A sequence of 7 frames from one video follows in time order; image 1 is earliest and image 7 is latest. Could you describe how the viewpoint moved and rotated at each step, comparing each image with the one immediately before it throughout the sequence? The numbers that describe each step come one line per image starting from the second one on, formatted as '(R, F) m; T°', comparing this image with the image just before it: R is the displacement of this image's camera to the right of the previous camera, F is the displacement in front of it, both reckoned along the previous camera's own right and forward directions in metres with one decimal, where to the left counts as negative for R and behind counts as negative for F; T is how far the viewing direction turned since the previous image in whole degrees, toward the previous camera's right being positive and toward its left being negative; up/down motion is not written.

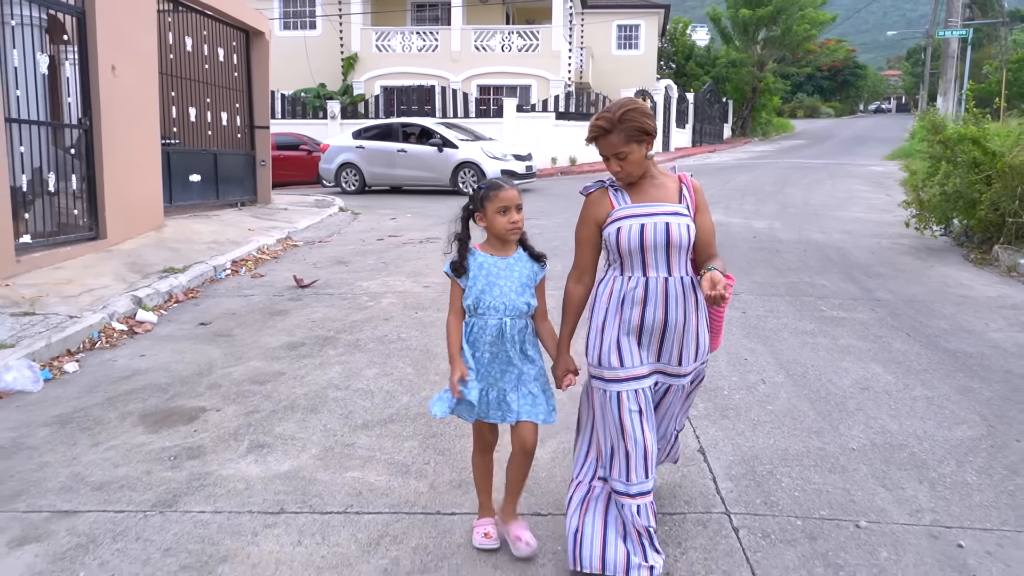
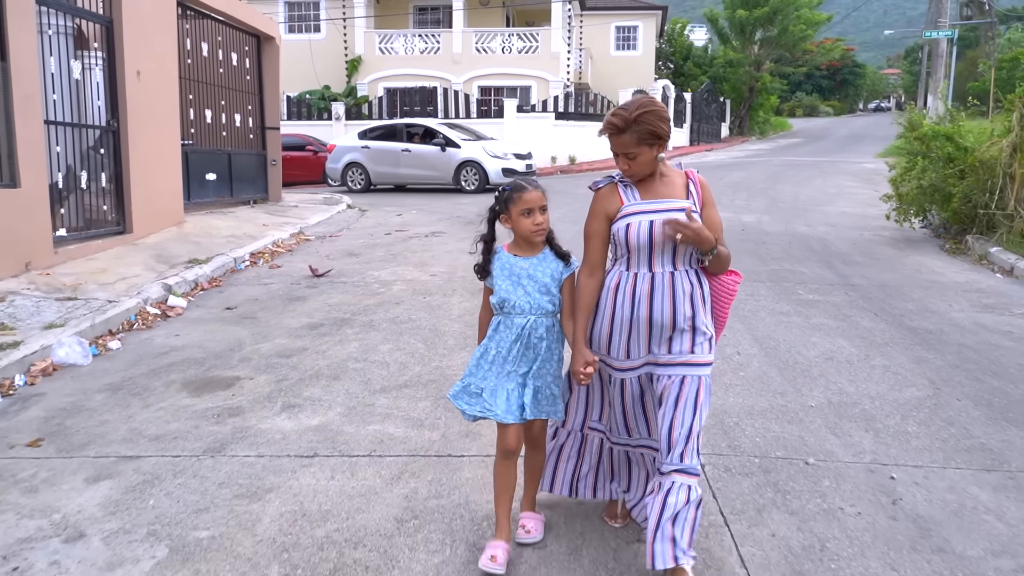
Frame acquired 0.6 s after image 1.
(0.0, -0.6) m; 0°
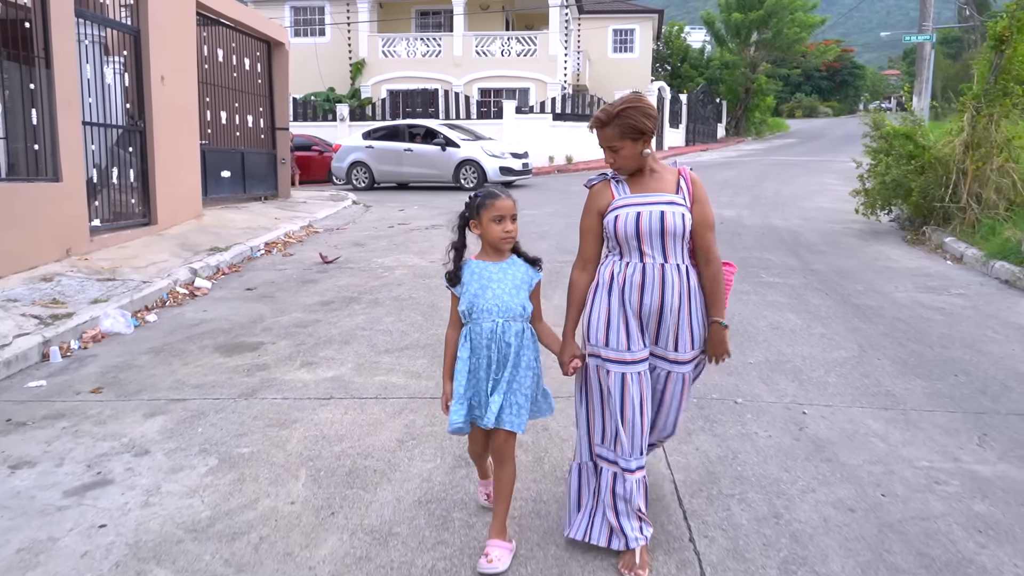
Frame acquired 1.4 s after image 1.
(+0.1, -0.8) m; 0°
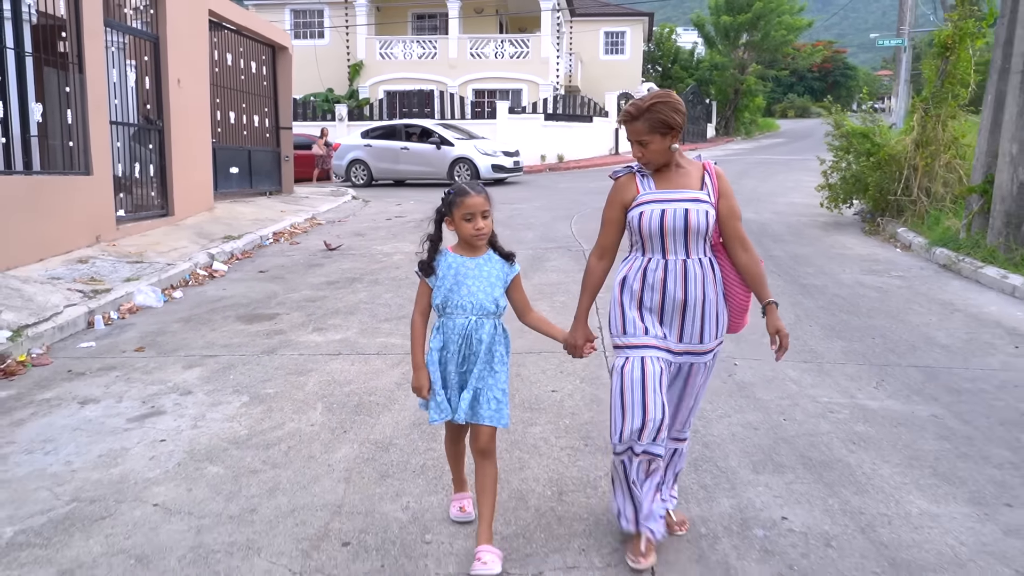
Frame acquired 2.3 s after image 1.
(+0.1, -0.9) m; 0°
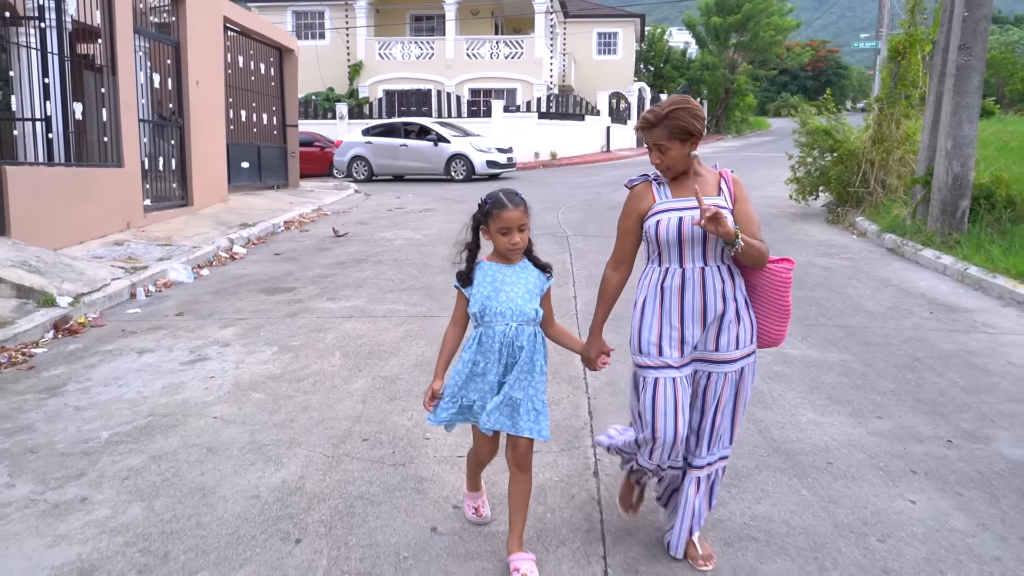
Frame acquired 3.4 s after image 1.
(+0.1, -1.0) m; 0°
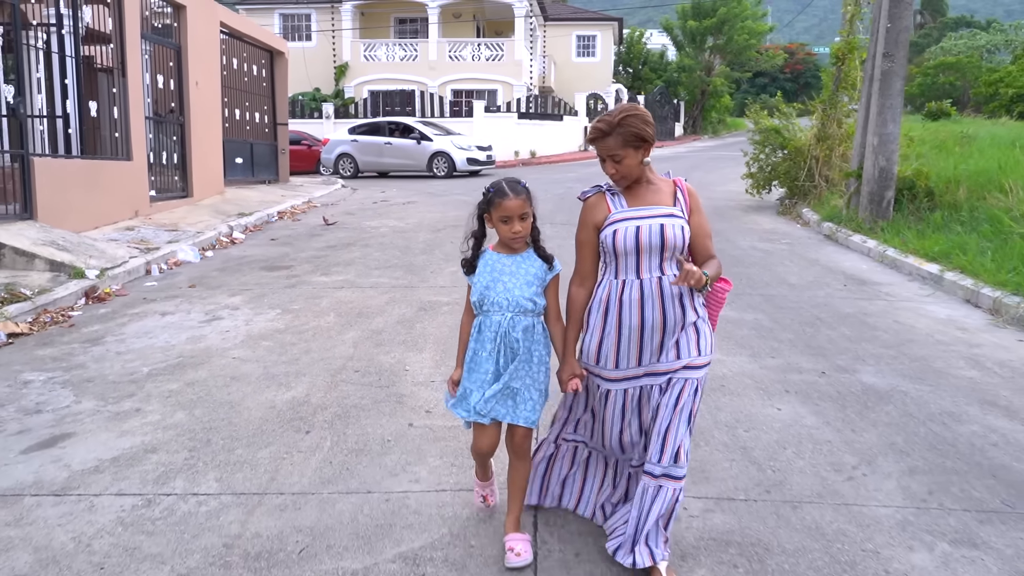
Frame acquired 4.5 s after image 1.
(+0.1, -1.0) m; +1°
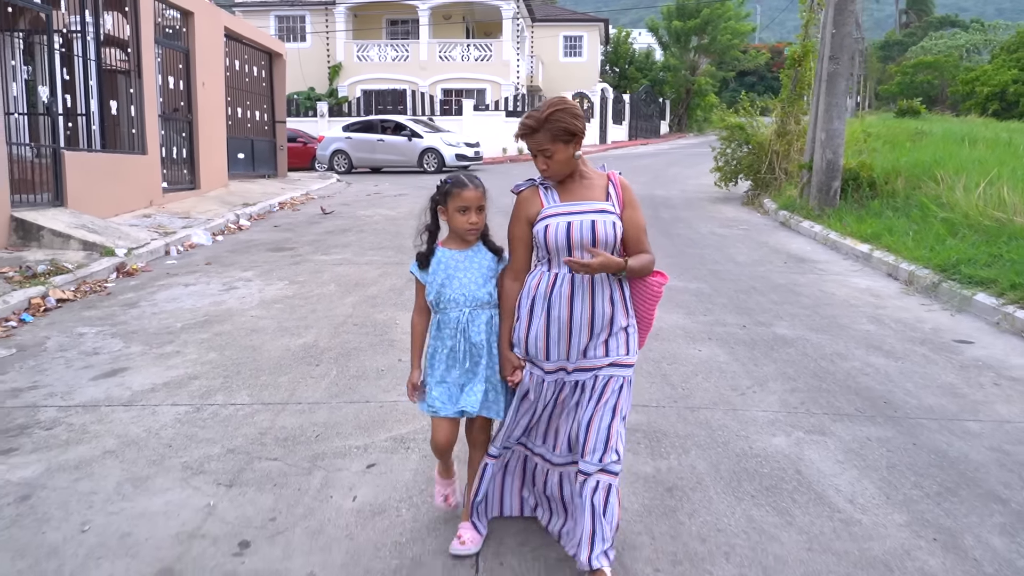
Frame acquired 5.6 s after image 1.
(+0.1, -1.1) m; 0°
